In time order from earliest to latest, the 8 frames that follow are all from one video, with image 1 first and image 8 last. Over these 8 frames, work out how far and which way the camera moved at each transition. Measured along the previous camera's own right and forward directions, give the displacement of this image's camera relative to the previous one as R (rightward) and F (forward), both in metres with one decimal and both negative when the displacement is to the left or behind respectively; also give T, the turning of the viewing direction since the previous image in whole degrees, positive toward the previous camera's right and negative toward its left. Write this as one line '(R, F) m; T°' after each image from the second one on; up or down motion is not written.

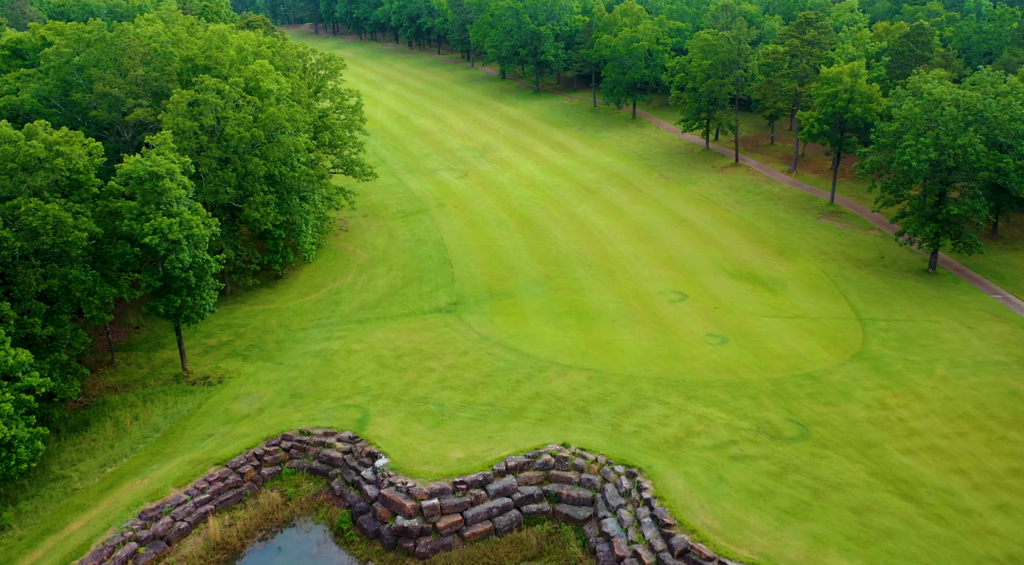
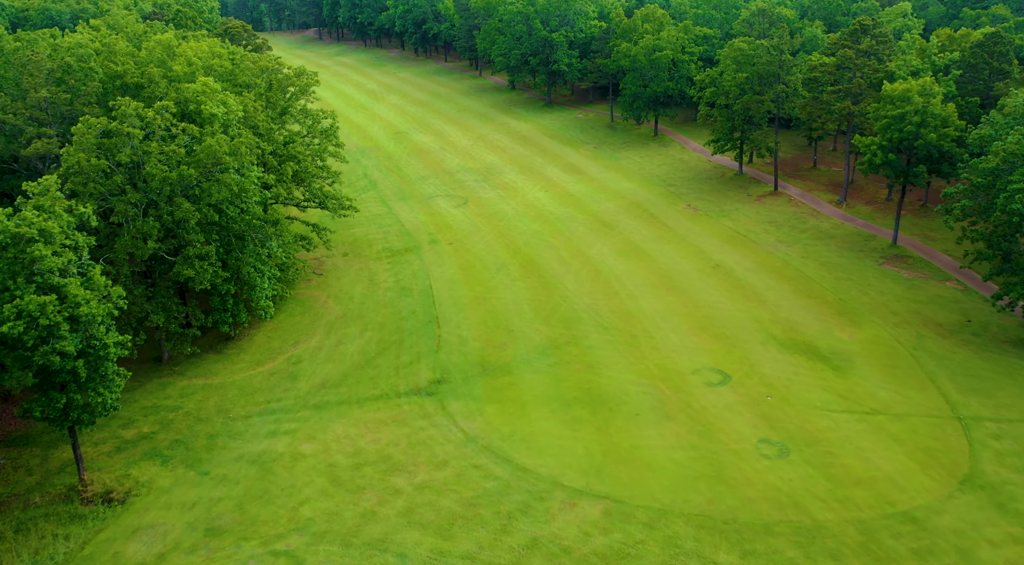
(+0.8, +11.0) m; -1°
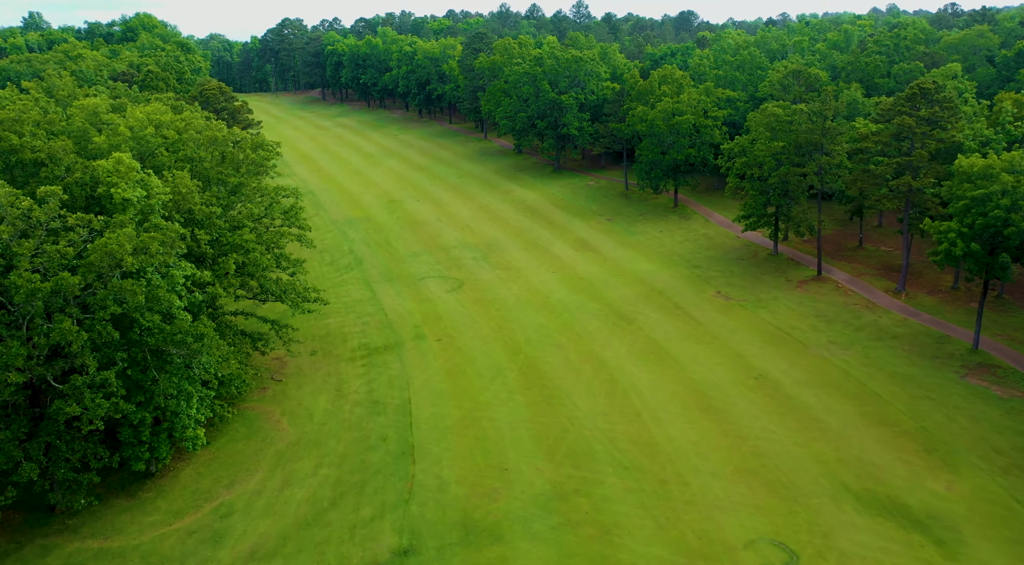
(+0.7, +10.6) m; -1°
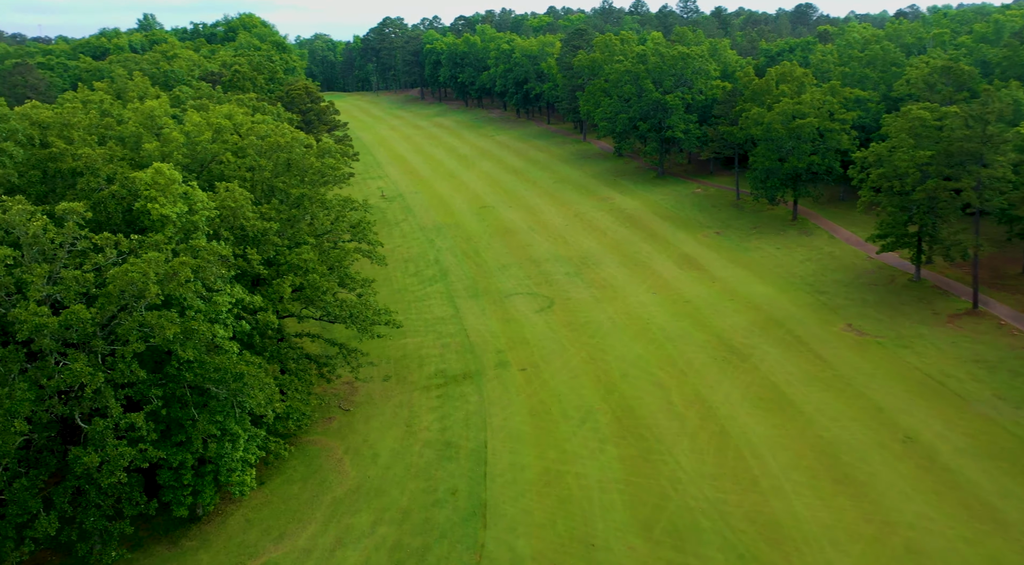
(+0.1, +6.3) m; -6°
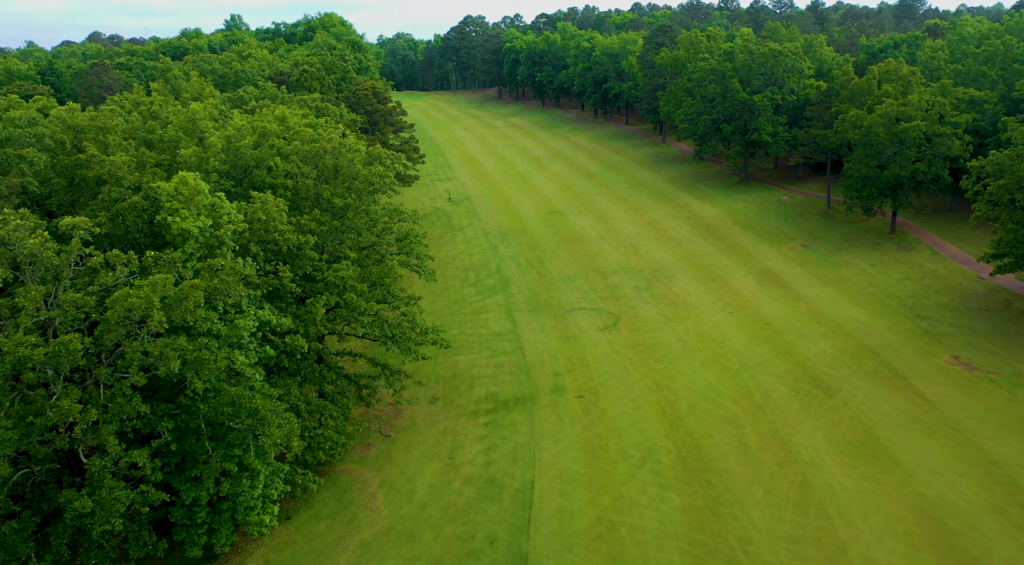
(+1.0, +4.3) m; -5°
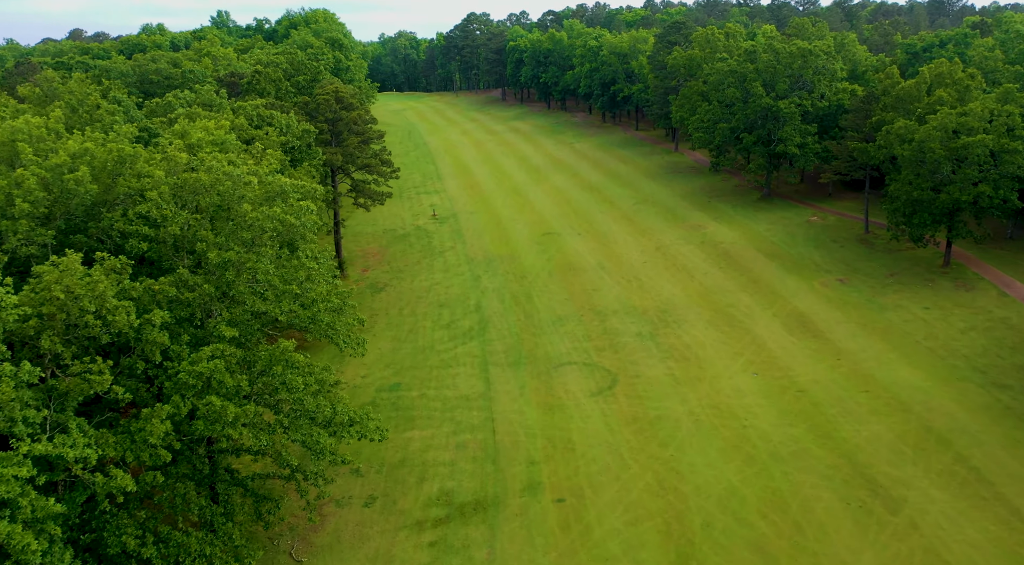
(+2.1, +11.3) m; -1°
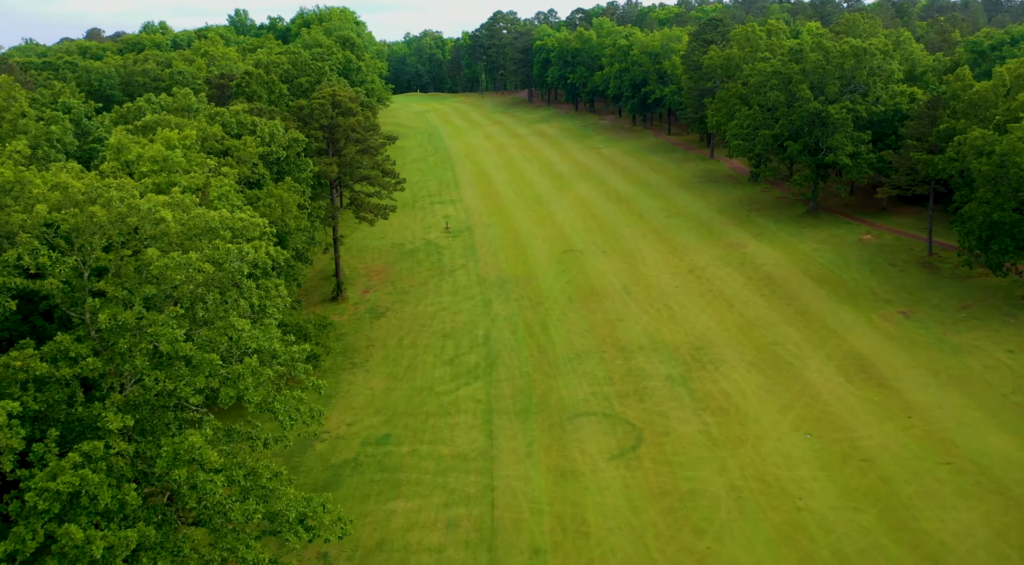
(+1.0, +7.3) m; -2°
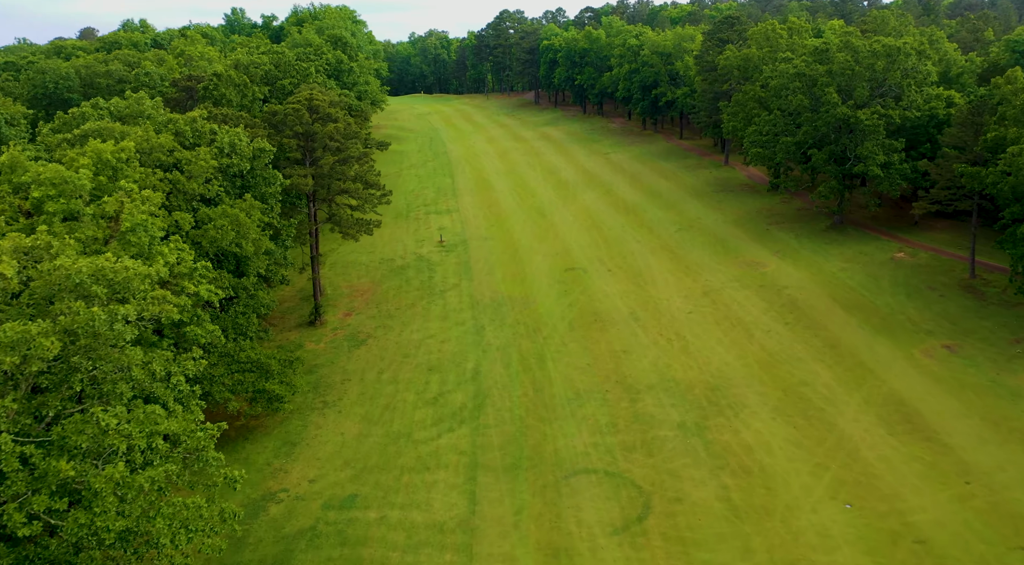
(+0.9, +6.1) m; -1°
